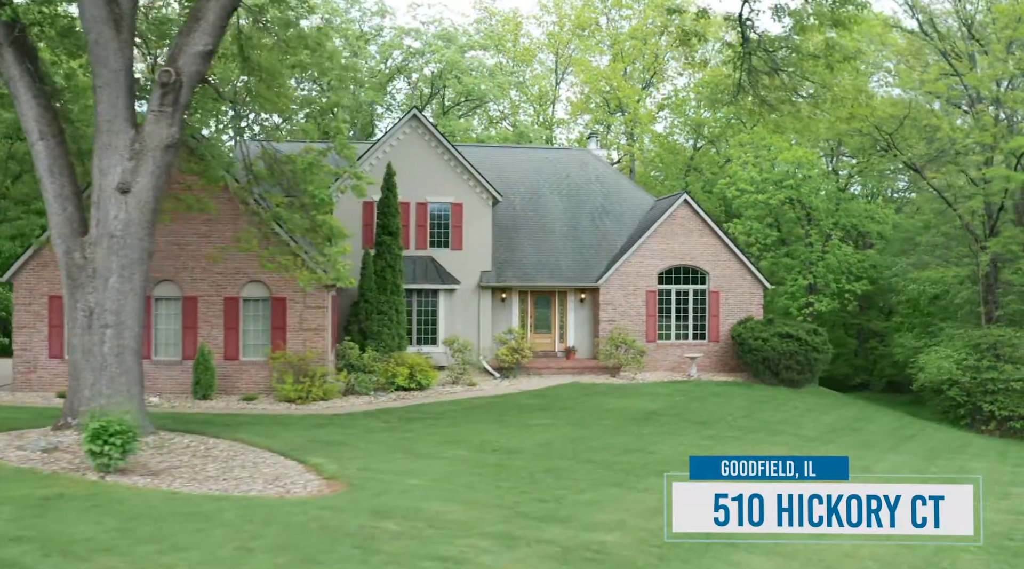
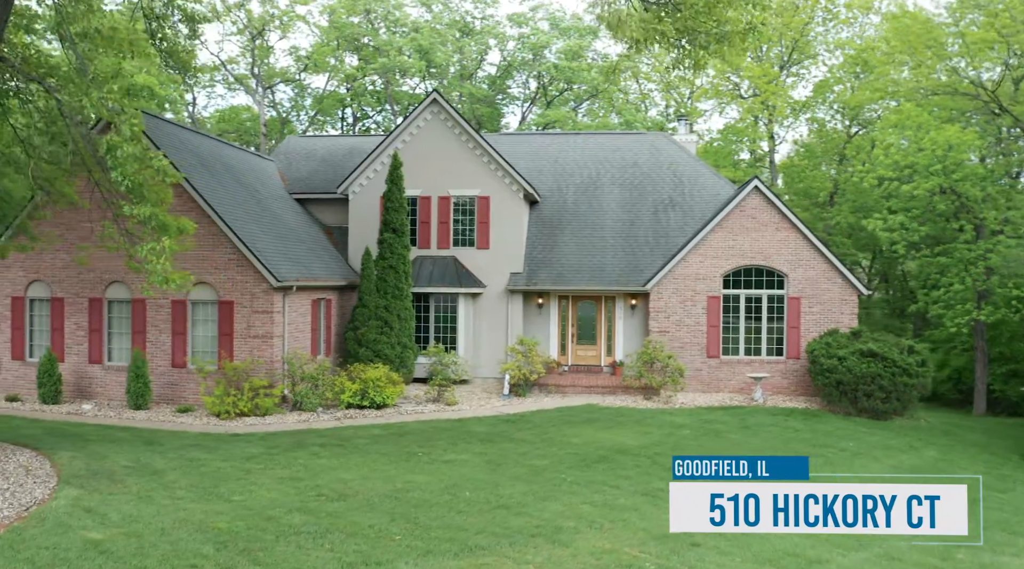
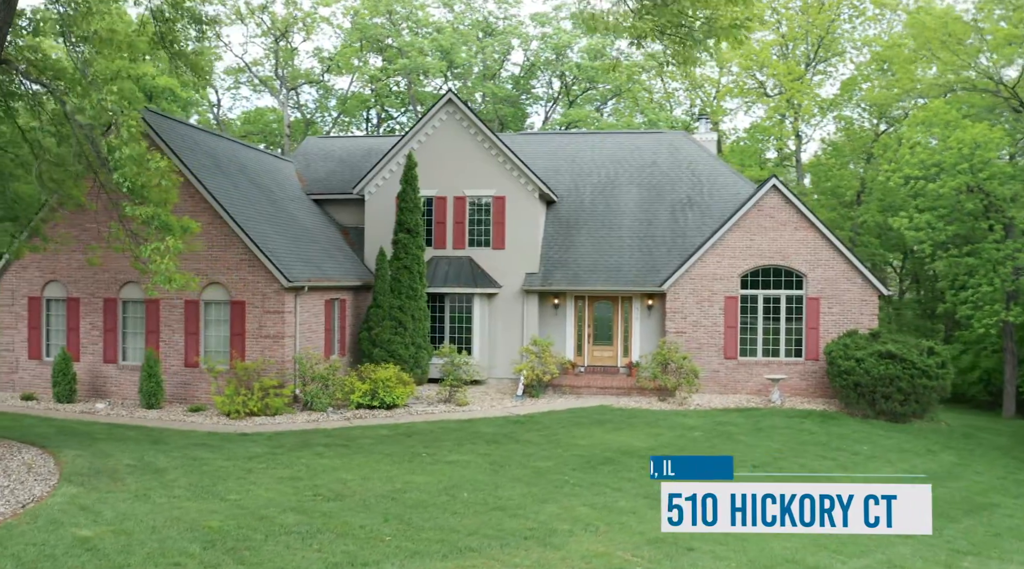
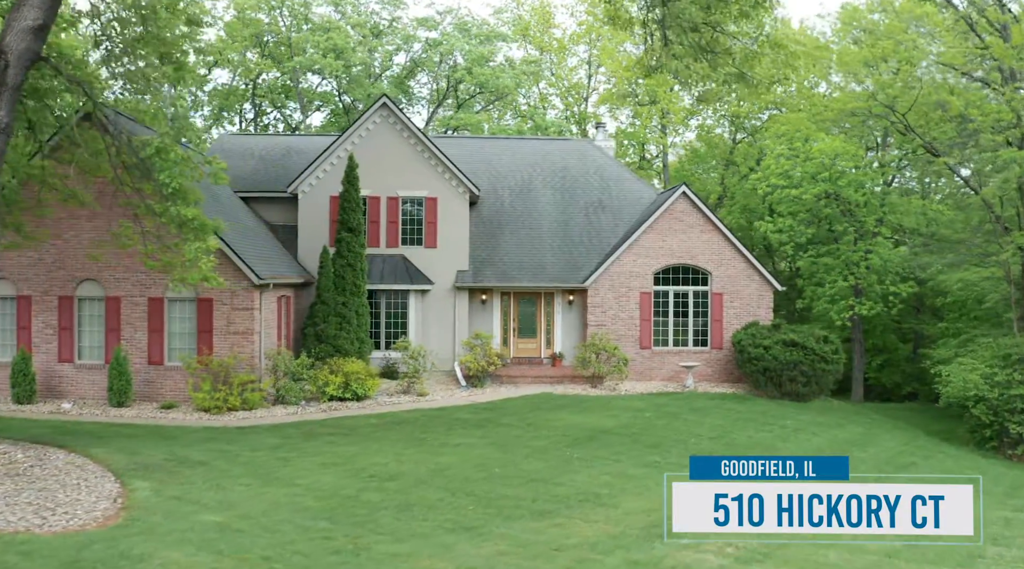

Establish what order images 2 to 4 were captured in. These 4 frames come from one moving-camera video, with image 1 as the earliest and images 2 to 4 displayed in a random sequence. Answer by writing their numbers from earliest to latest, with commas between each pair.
4, 2, 3
